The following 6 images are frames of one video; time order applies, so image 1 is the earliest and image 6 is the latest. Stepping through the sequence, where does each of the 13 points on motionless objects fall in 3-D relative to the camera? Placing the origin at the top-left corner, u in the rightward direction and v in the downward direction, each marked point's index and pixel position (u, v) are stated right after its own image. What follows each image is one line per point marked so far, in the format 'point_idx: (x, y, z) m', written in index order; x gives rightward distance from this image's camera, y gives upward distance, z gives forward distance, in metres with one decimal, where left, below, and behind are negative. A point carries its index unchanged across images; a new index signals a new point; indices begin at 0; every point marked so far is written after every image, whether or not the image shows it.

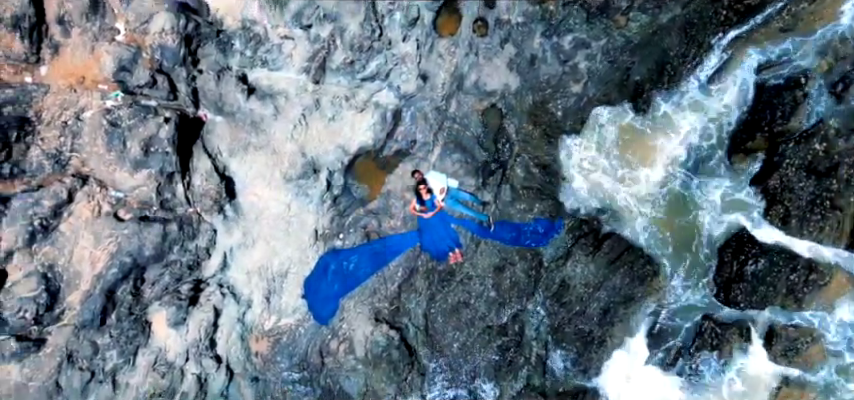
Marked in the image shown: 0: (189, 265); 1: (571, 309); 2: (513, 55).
0: (-2.1, -0.6, +5.5) m
1: (+1.4, -1.0, +6.0) m
2: (+0.8, +1.3, +5.9) m
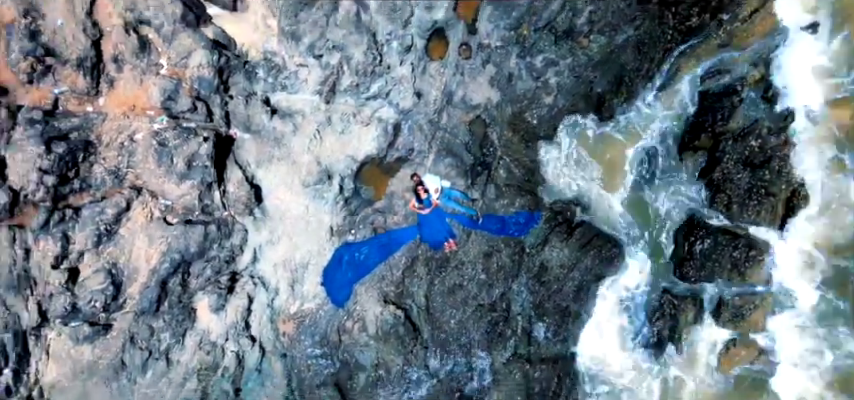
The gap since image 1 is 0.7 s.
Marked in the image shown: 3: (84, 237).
0: (-2.1, -0.6, +6.5) m
1: (+1.4, -0.9, +7.1) m
2: (+0.7, +1.4, +6.9) m
3: (-3.2, -0.3, +6.0) m
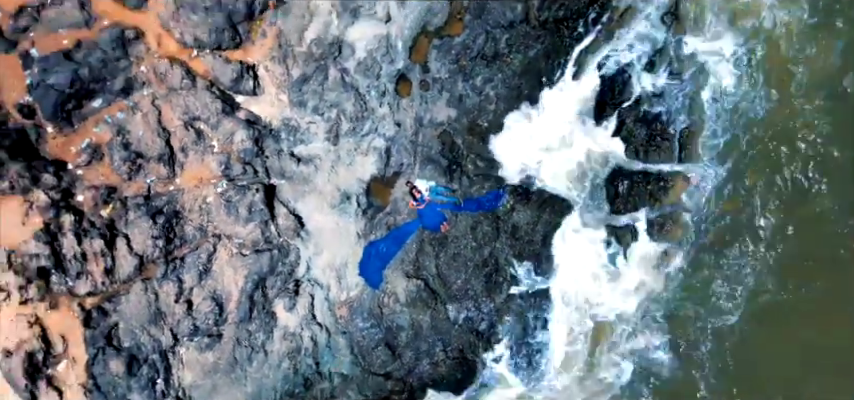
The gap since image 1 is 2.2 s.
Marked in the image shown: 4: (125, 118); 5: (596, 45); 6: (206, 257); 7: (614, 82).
0: (-2.0, -1.0, +9.1) m
1: (+1.5, -0.6, +9.6) m
2: (+0.3, +1.5, +9.4) m
3: (-3.2, -1.0, +8.5) m
4: (-4.0, +1.1, +8.4) m
5: (+2.5, +2.3, +9.4) m
6: (-3.0, -0.8, +8.6) m
7: (+2.8, +1.8, +9.5) m
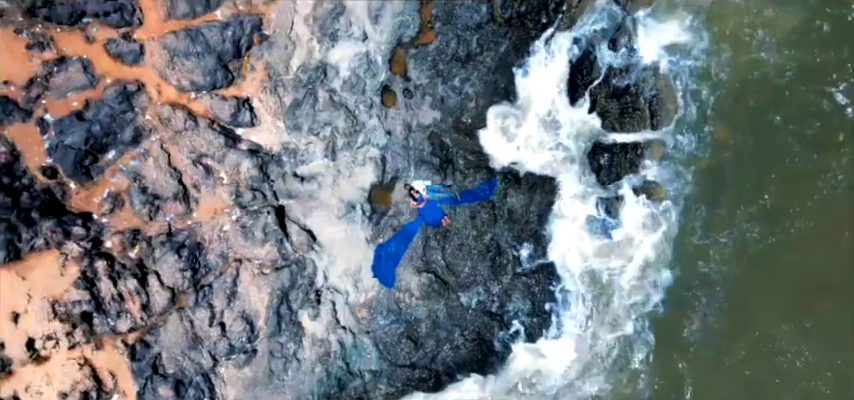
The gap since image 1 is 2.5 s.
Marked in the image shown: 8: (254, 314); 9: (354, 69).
0: (-1.8, -1.3, +9.8) m
1: (+1.5, -0.3, +10.3) m
2: (+0.1, +1.6, +10.1) m
3: (-3.0, -1.4, +9.2) m
4: (-4.1, +0.5, +9.1) m
5: (+2.1, +2.7, +10.1) m
6: (-2.9, -1.2, +9.3) m
7: (+2.5, +2.2, +10.2) m
8: (-2.5, -1.7, +9.3) m
9: (-1.1, +2.0, +9.6) m
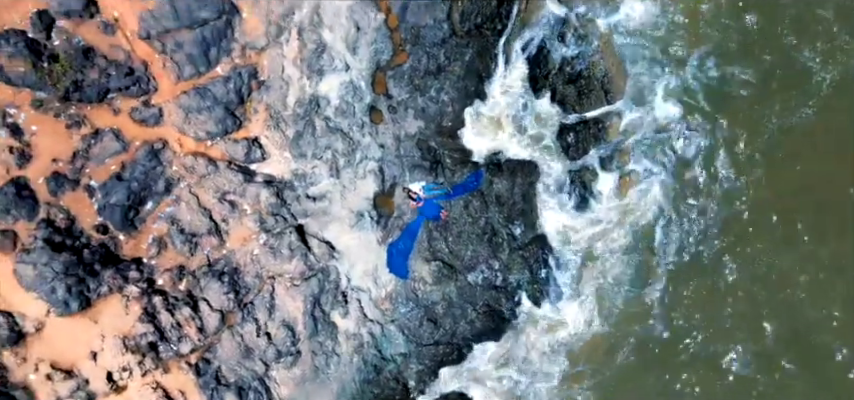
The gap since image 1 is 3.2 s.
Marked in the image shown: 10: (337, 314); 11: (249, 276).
0: (-1.6, -1.5, +11.2) m
1: (+1.5, -0.1, +11.8) m
2: (-0.2, +1.6, +11.6) m
3: (-2.8, -1.9, +10.7) m
4: (-4.2, -0.2, +10.6) m
5: (+1.6, +3.0, +11.6) m
6: (-2.7, -1.6, +10.8) m
7: (+2.0, +2.6, +11.6) m
8: (-2.3, -2.0, +10.8) m
9: (-1.5, +1.8, +11.1) m
10: (-1.6, -2.0, +11.2) m
11: (-3.0, -1.3, +10.8) m
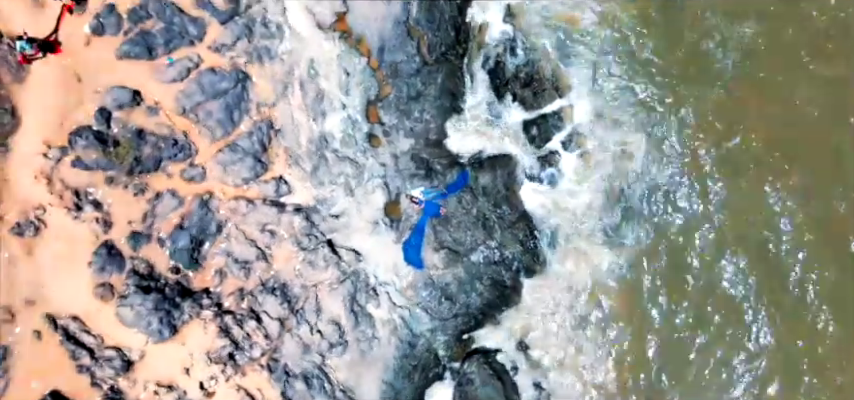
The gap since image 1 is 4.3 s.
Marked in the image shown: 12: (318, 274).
0: (-1.3, -1.8, +13.7) m
1: (+1.5, +0.2, +14.3) m
2: (-0.5, +1.5, +14.1) m
3: (-2.4, -2.4, +13.2) m
4: (-4.1, -0.9, +13.1) m
5: (+1.0, +3.2, +14.1) m
6: (-2.3, -2.1, +13.3) m
7: (+1.5, +2.9, +14.1) m
8: (-1.9, -2.4, +13.3) m
9: (-1.7, +1.5, +13.6) m
10: (-1.2, -2.3, +13.7) m
11: (-2.7, -1.8, +13.3) m
12: (-2.3, -1.6, +13.4) m
